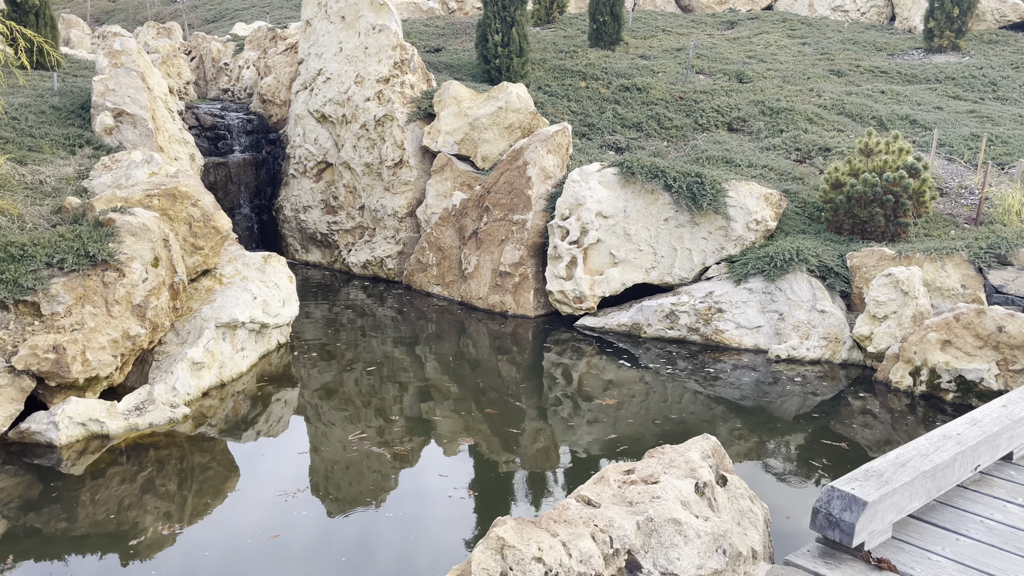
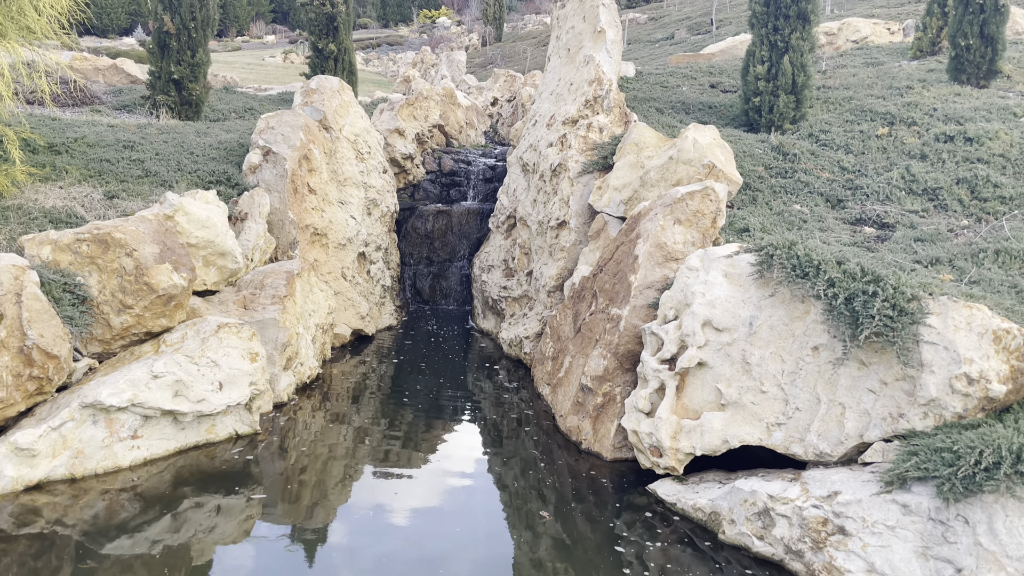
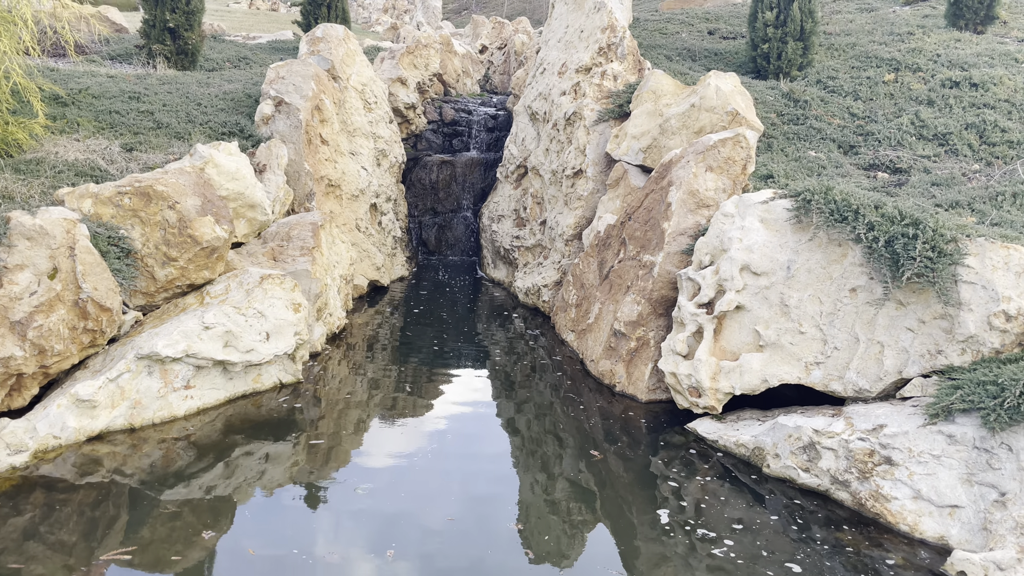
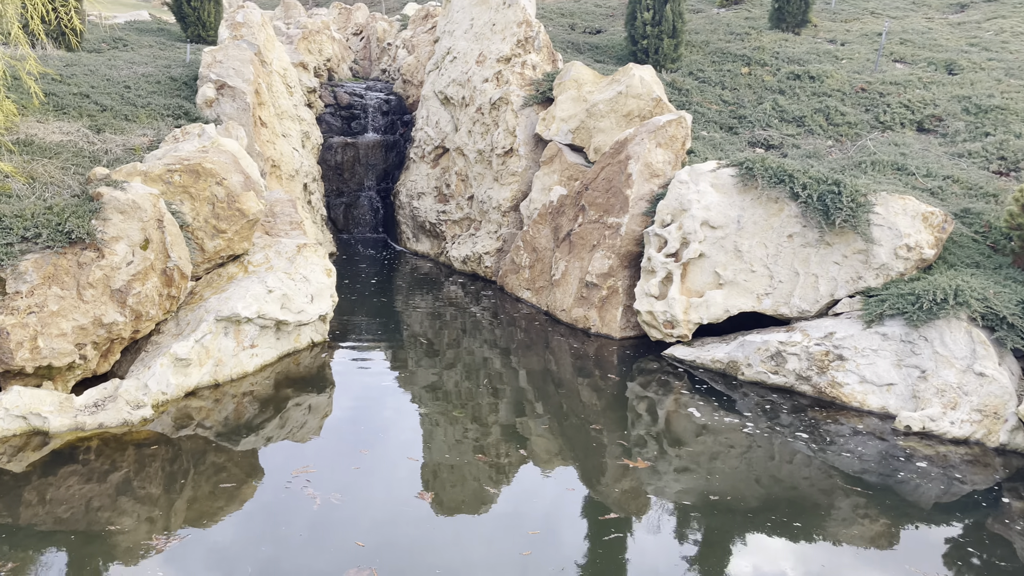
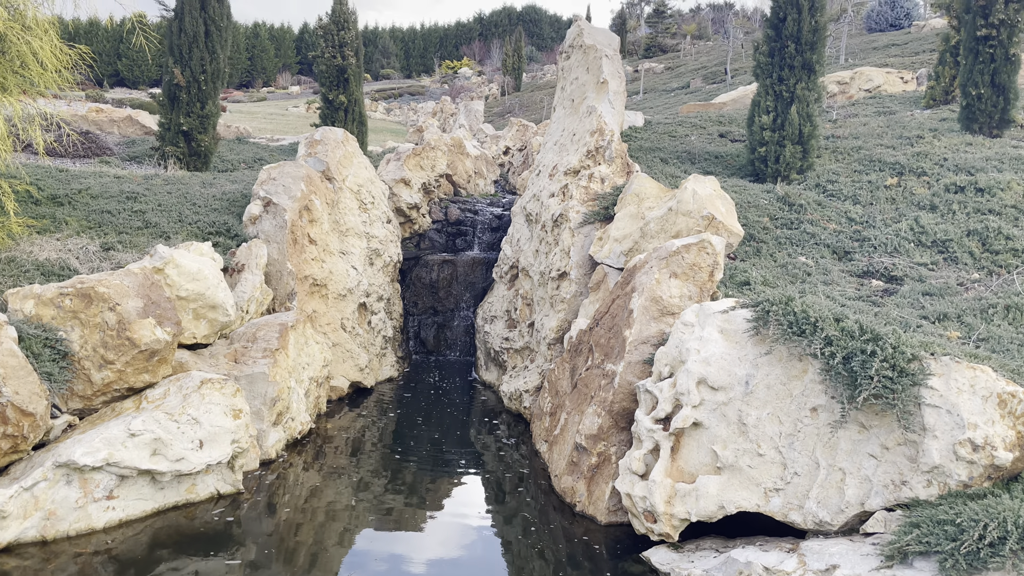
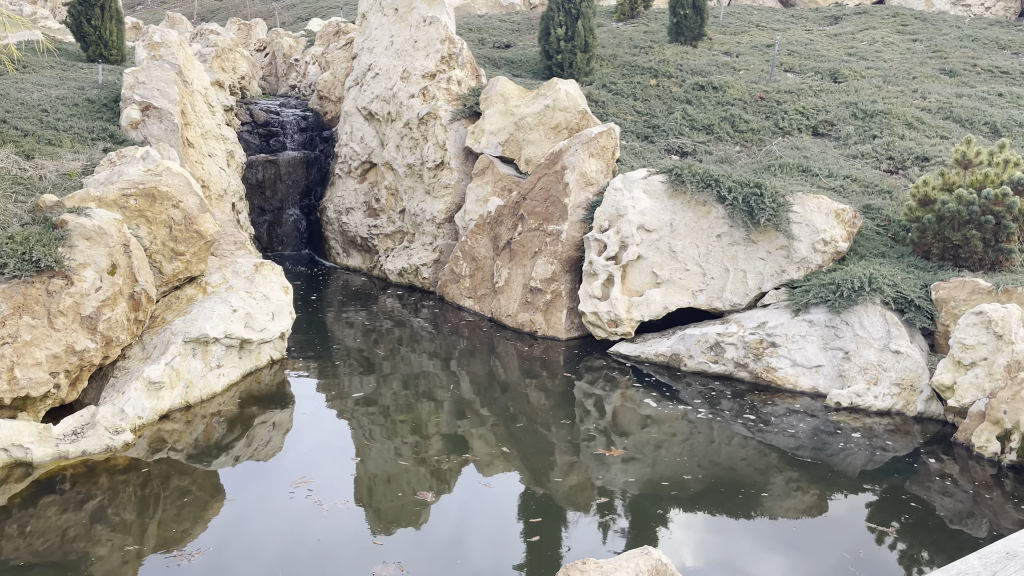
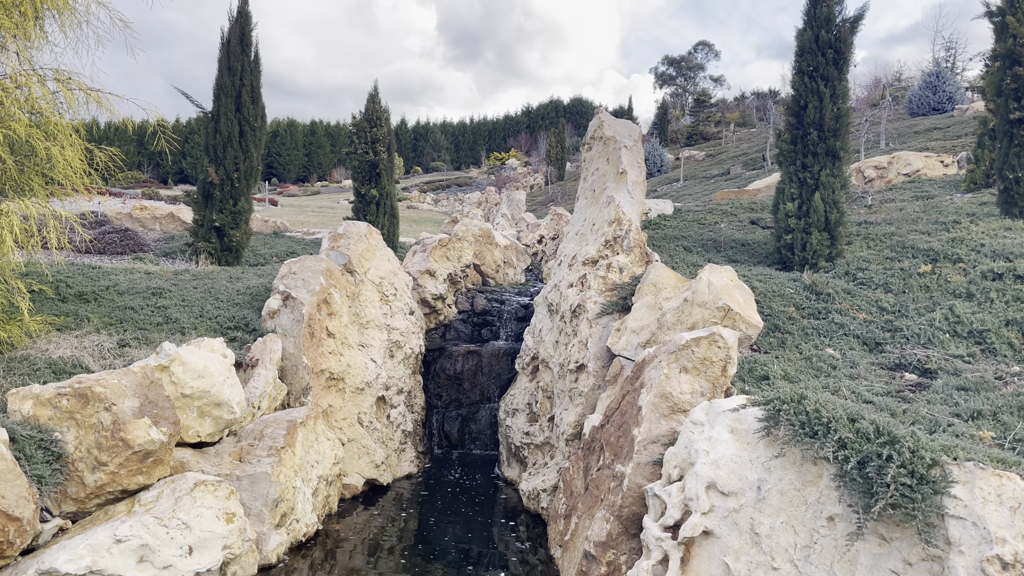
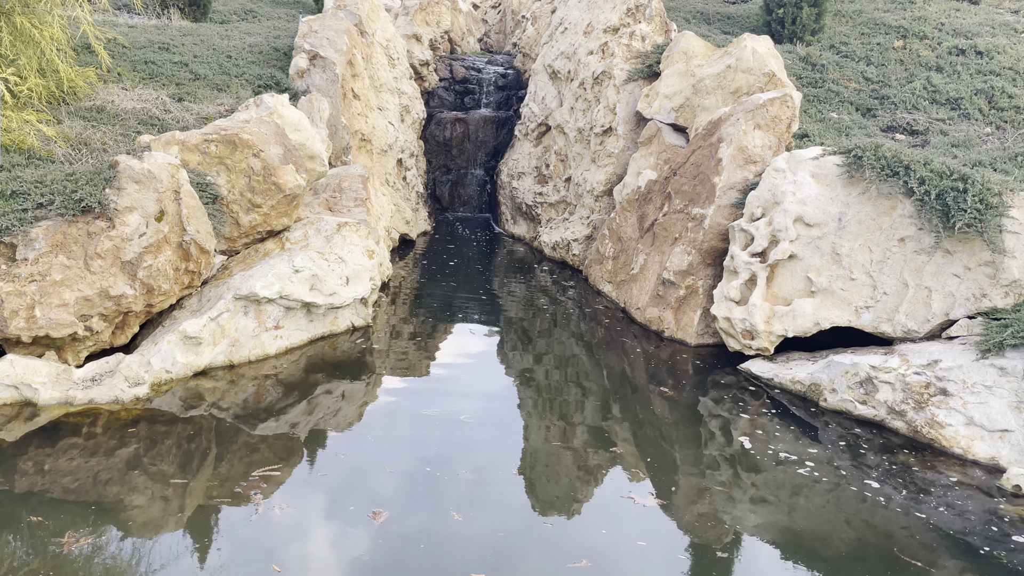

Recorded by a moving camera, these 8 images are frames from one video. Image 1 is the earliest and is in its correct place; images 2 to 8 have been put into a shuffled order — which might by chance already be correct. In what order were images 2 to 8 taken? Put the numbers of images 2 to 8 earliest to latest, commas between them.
6, 4, 8, 3, 2, 5, 7
